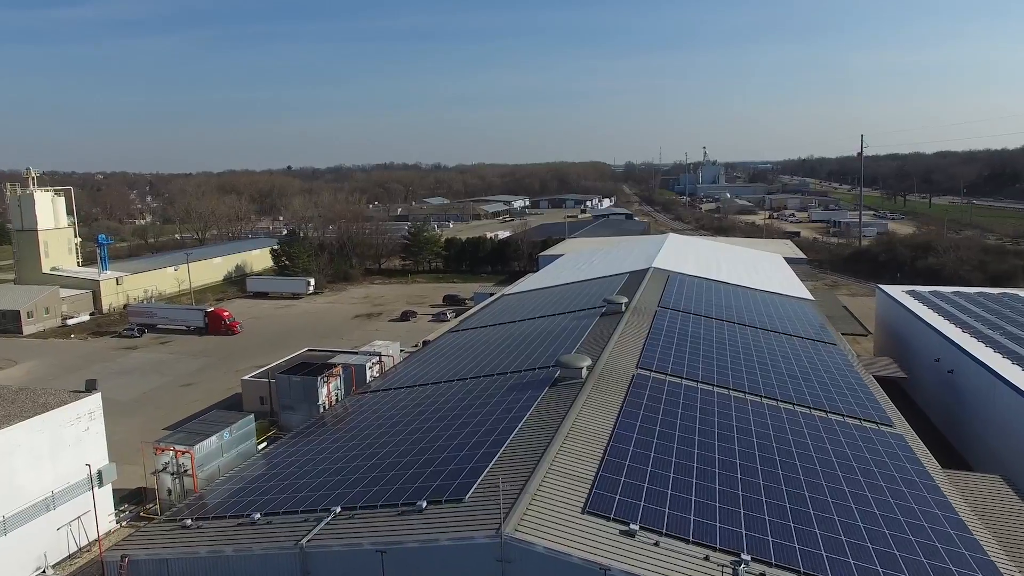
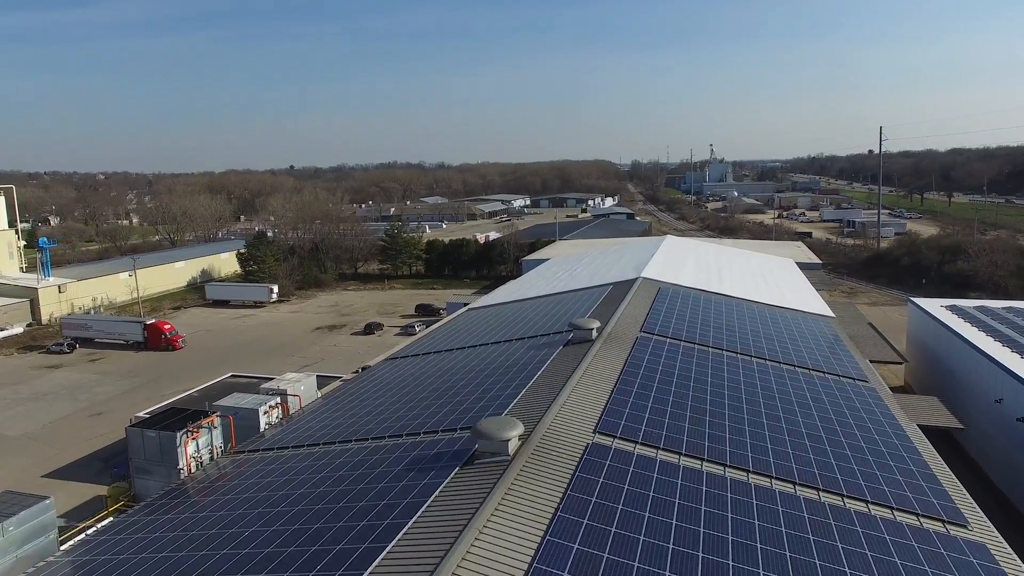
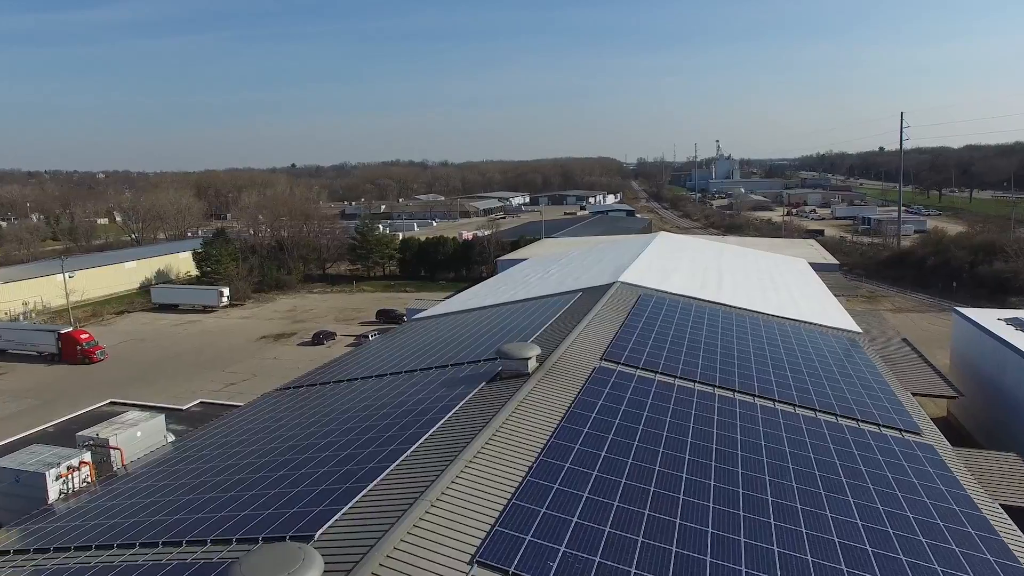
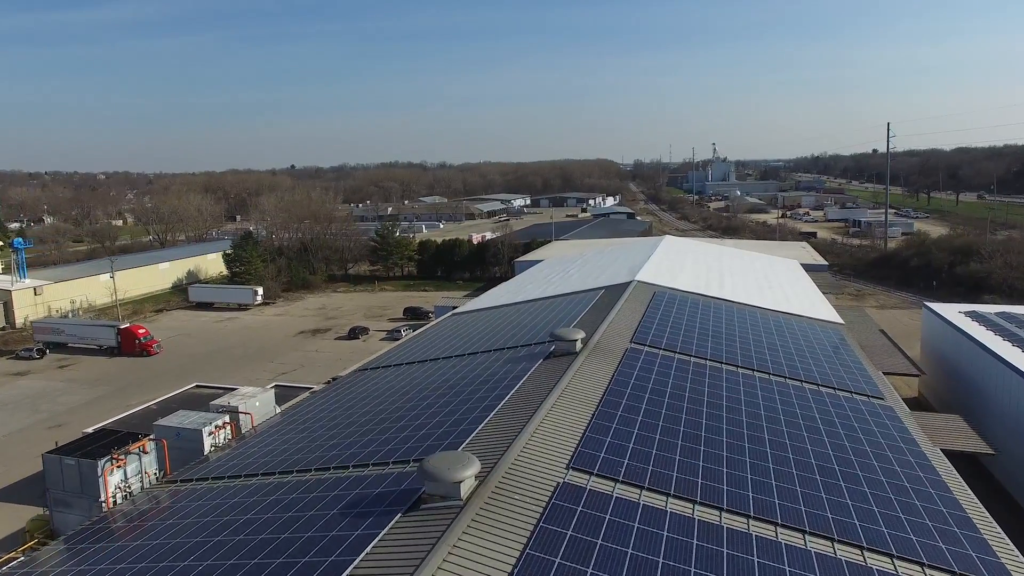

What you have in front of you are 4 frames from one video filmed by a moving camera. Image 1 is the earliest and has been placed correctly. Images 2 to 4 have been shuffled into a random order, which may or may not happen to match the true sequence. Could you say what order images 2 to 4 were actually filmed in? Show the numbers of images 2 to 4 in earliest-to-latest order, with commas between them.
2, 4, 3
